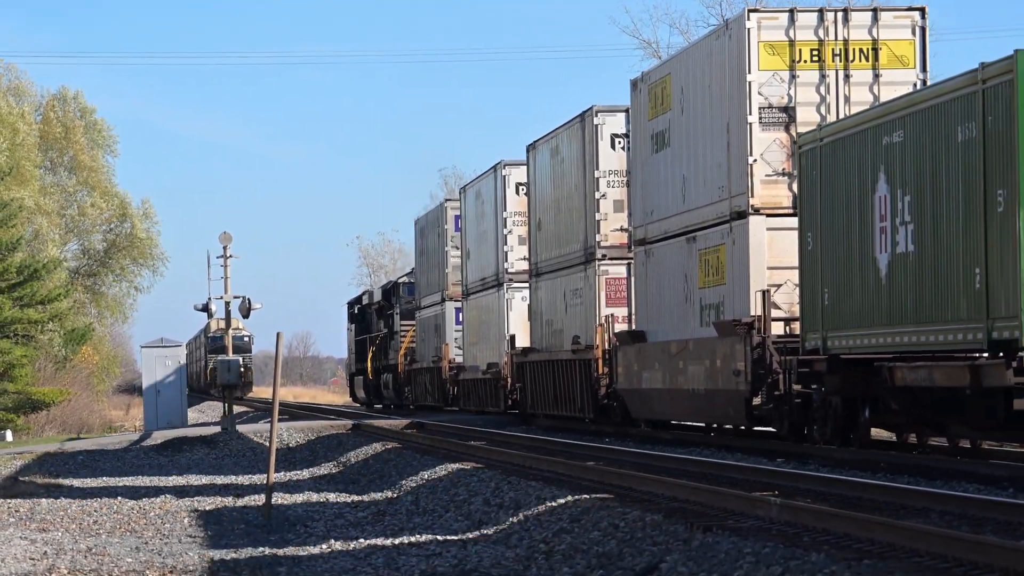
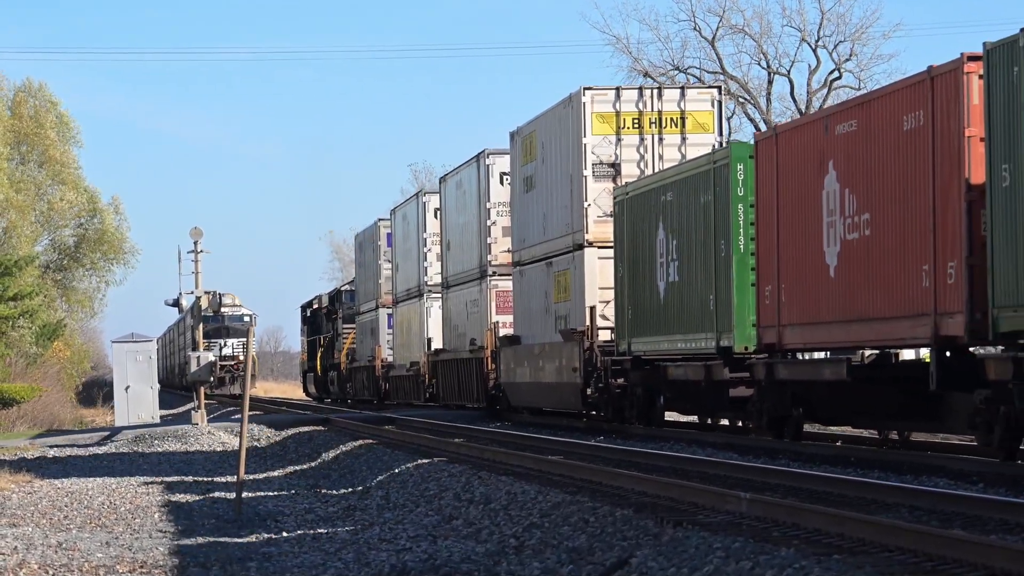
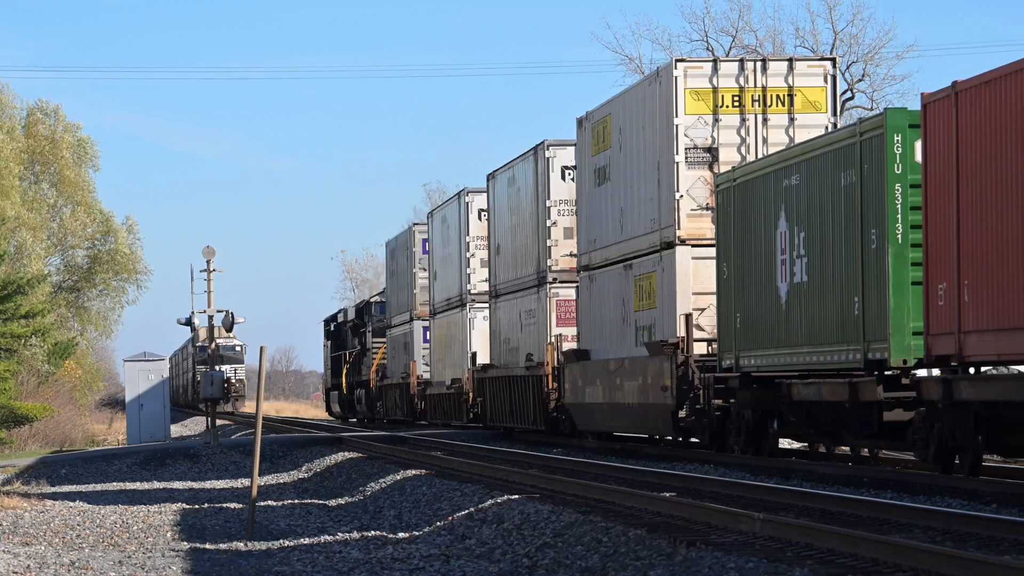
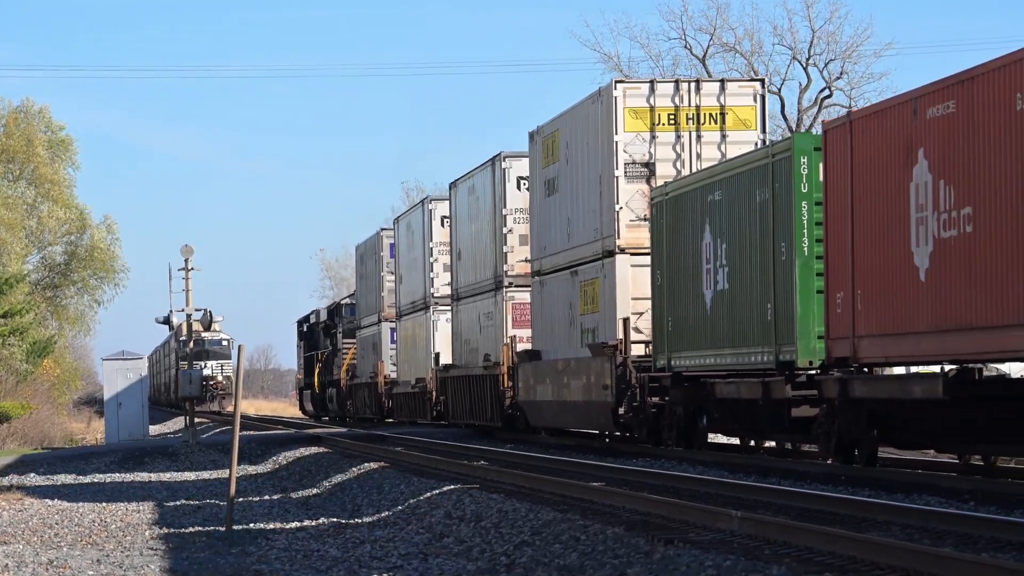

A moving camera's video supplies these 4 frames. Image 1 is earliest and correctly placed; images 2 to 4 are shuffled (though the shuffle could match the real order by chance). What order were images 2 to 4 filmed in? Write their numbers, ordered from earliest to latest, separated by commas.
3, 4, 2
